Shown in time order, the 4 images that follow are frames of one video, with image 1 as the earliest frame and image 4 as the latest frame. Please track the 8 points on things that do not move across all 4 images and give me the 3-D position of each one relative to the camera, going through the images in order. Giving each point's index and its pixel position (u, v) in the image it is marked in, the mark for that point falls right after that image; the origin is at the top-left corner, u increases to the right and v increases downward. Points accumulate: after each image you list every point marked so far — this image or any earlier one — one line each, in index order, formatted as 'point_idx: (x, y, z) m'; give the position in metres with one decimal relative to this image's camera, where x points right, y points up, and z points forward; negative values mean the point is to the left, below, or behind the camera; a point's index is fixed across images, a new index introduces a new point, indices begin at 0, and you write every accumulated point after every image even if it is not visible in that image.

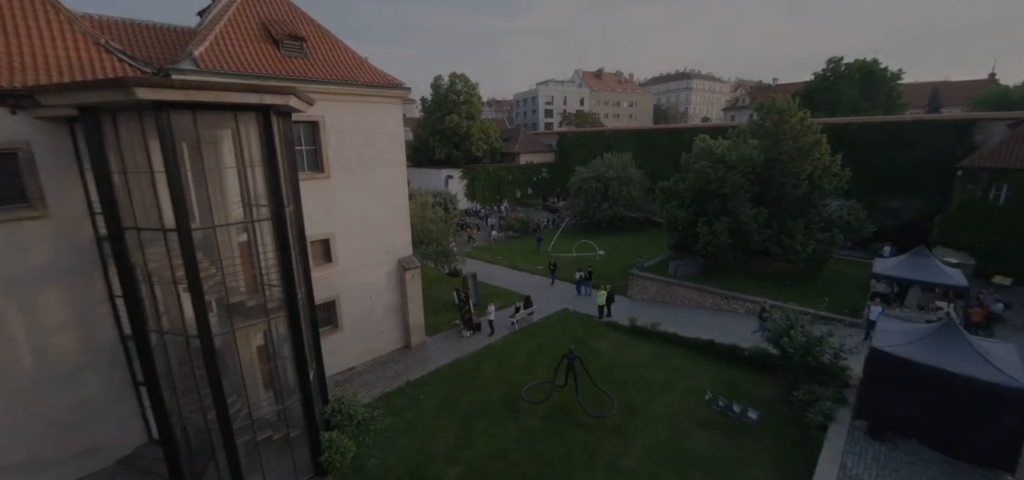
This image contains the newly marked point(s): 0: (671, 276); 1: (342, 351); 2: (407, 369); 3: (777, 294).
0: (+7.1, -1.6, +18.7) m
1: (-5.6, -3.7, +13.8) m
2: (-3.5, -4.3, +13.9) m
3: (+10.5, -2.1, +16.5) m
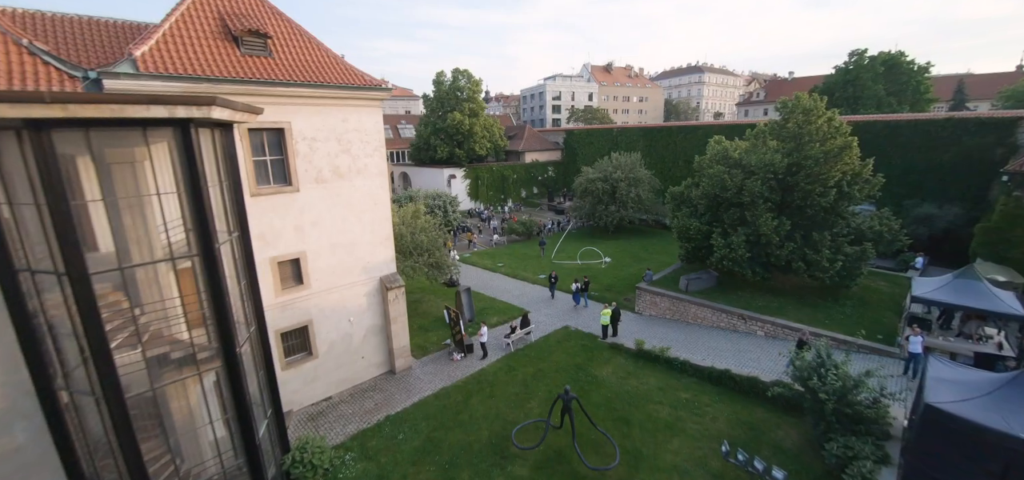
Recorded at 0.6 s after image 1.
0: (+7.0, -2.1, +17.1) m
1: (-5.8, -4.2, +12.6) m
2: (-3.8, -4.9, +12.7) m
3: (+10.3, -2.7, +14.9) m
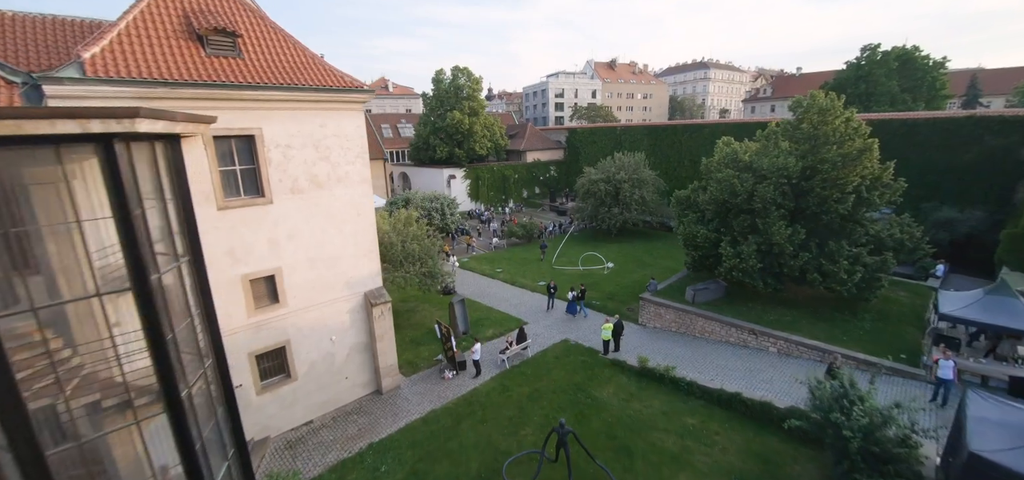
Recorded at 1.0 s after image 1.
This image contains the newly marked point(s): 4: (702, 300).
0: (+6.8, -2.4, +16.2) m
1: (-6.0, -4.6, +11.7) m
2: (-4.0, -5.2, +11.8) m
3: (+10.1, -3.0, +13.9) m
4: (+7.4, -2.4, +16.2) m
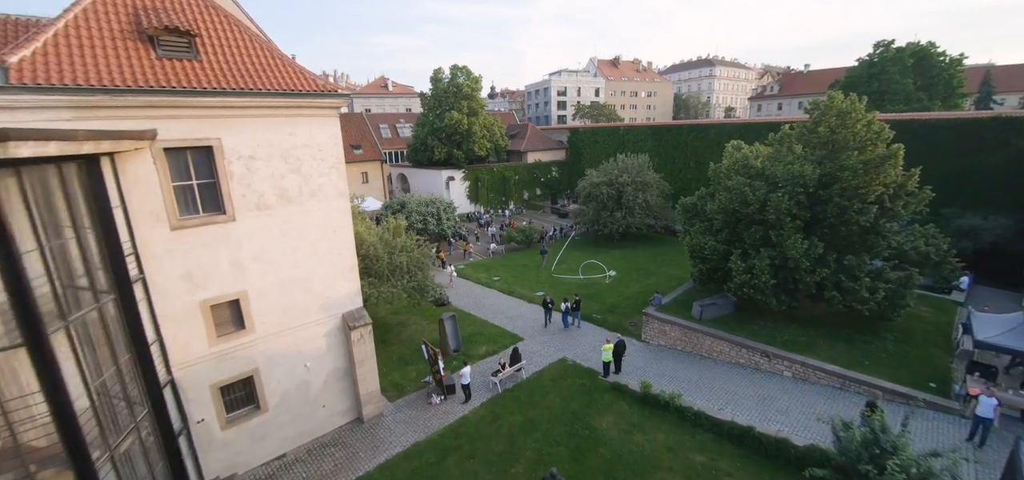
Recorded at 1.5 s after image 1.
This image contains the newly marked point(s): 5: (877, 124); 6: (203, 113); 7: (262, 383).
0: (+6.6, -2.9, +15.1) m
1: (-6.3, -5.1, +10.8) m
2: (-4.2, -5.7, +10.9) m
3: (+9.9, -3.4, +12.8) m
4: (+7.2, -2.8, +15.1) m
5: (+11.7, +3.7, +13.4) m
6: (-6.4, +2.6, +8.6) m
7: (-6.2, -3.5, +10.4) m
